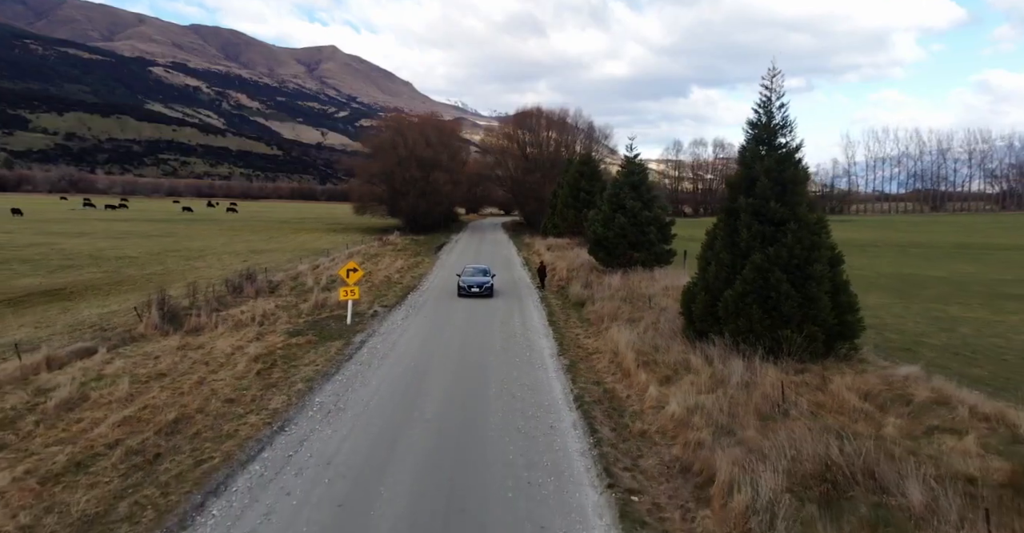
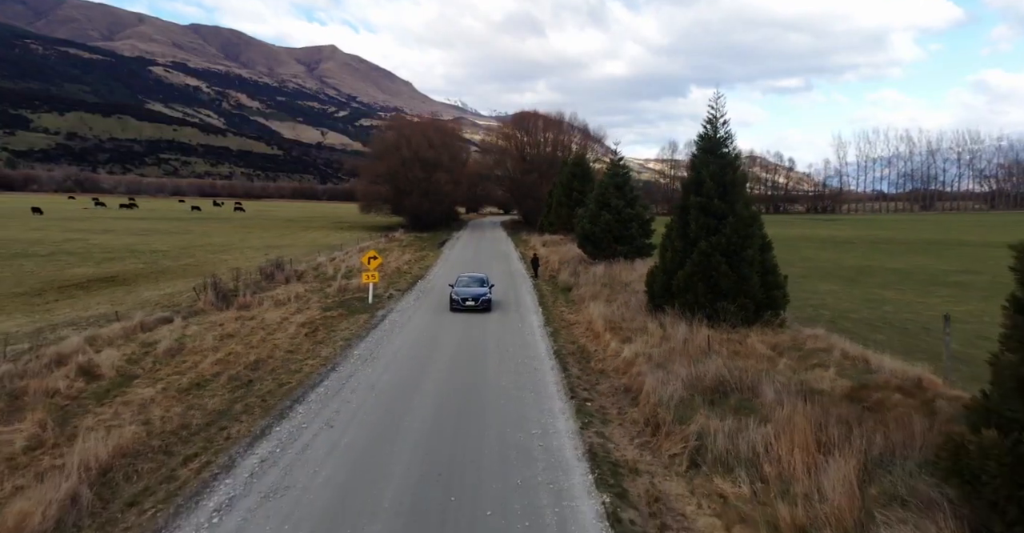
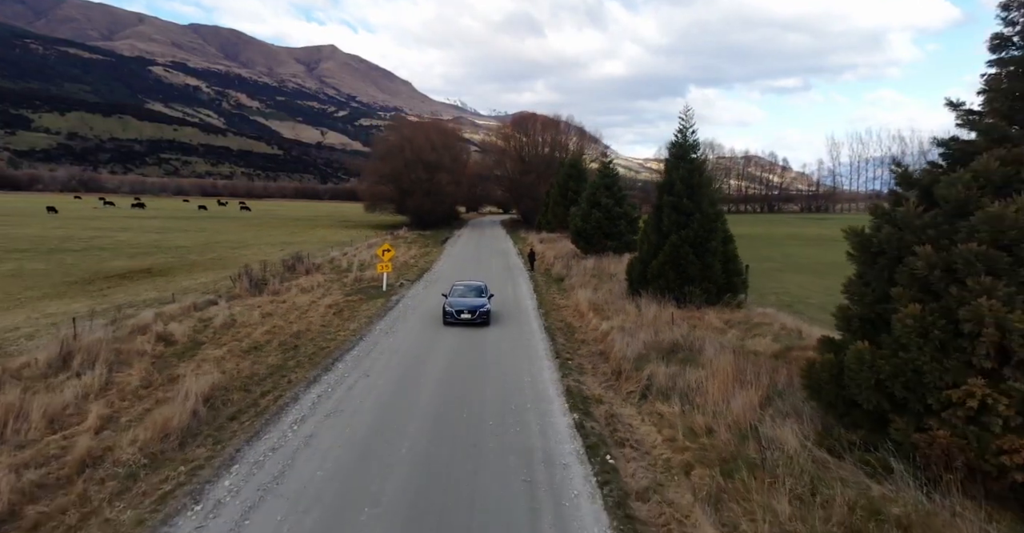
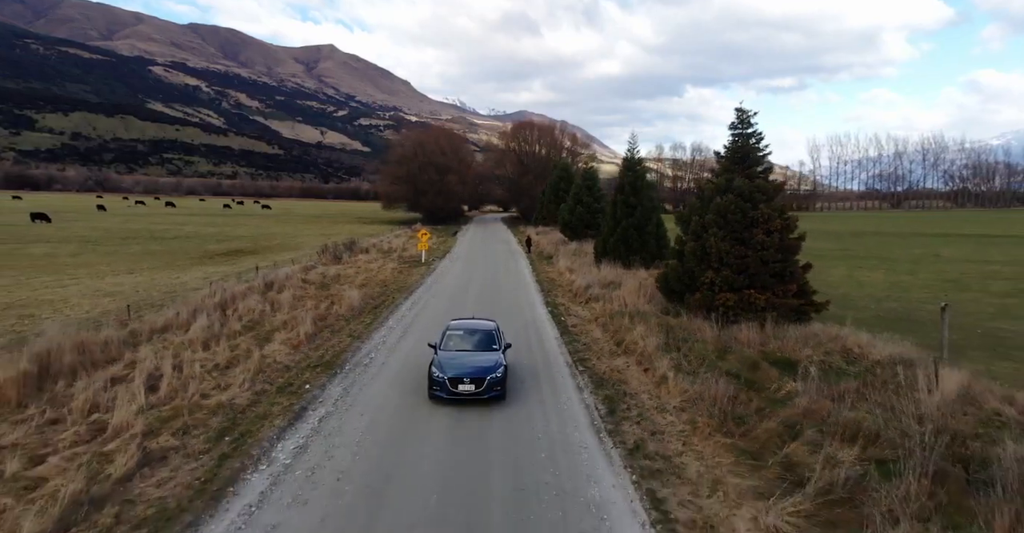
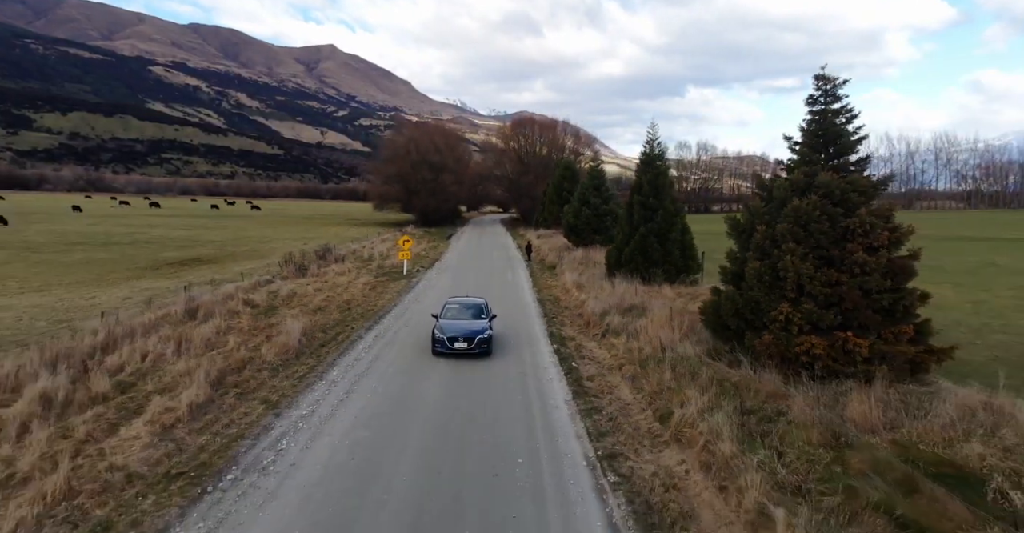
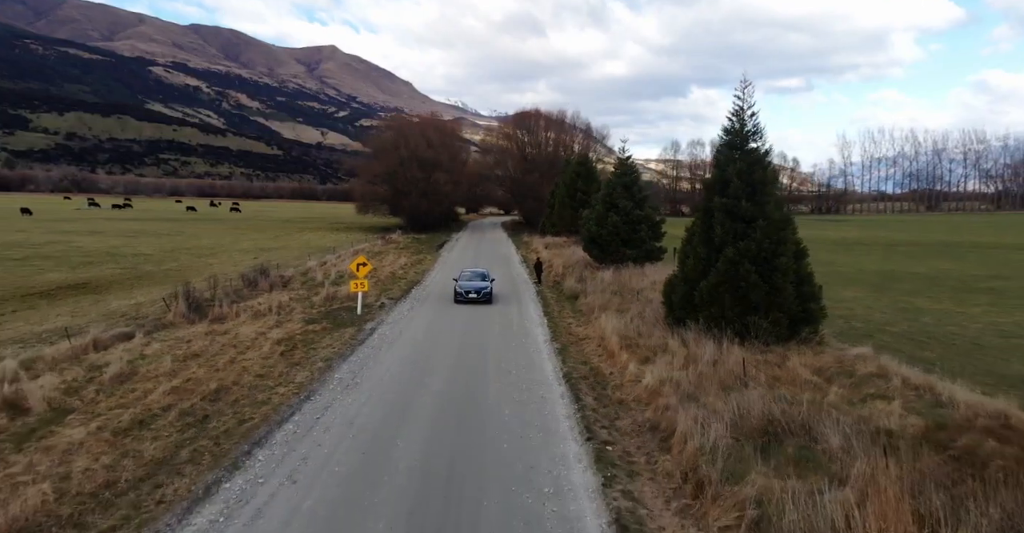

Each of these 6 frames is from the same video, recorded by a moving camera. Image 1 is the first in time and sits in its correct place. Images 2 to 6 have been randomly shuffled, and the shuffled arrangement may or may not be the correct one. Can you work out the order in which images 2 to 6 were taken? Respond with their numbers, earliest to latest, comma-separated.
6, 2, 3, 5, 4
